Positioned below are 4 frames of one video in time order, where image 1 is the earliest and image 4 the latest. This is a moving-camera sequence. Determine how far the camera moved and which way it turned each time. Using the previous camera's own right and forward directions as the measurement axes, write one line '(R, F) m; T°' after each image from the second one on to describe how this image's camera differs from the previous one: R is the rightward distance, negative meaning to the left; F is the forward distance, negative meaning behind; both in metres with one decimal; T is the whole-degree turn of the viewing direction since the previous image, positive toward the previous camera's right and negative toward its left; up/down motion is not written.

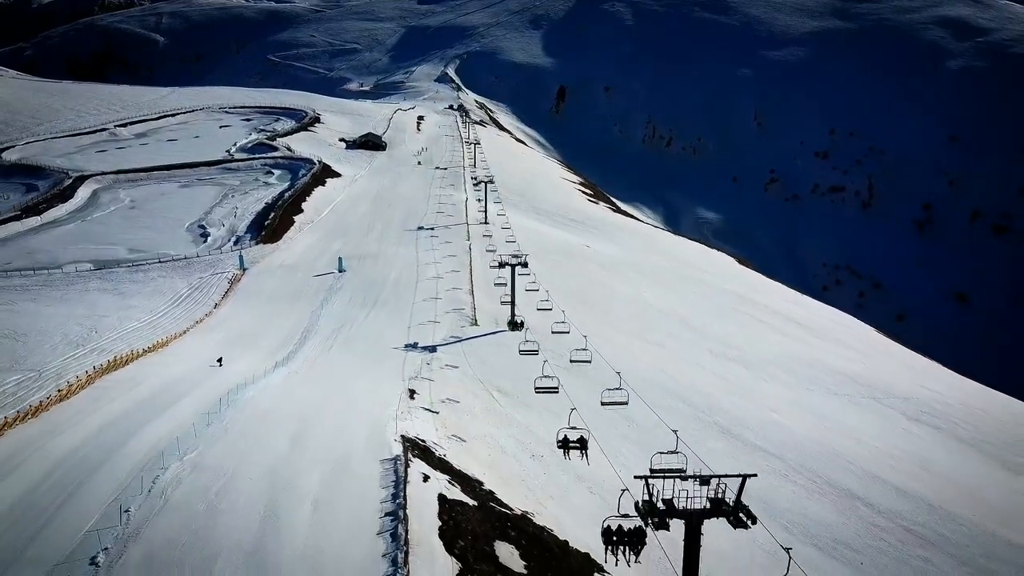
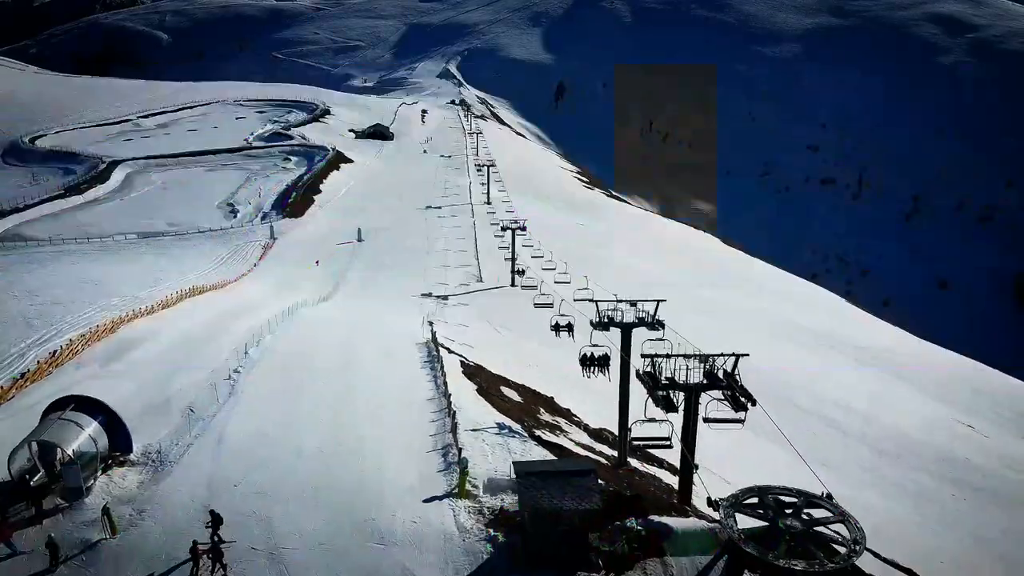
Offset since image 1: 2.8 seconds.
(0.0, -13.6) m; 0°
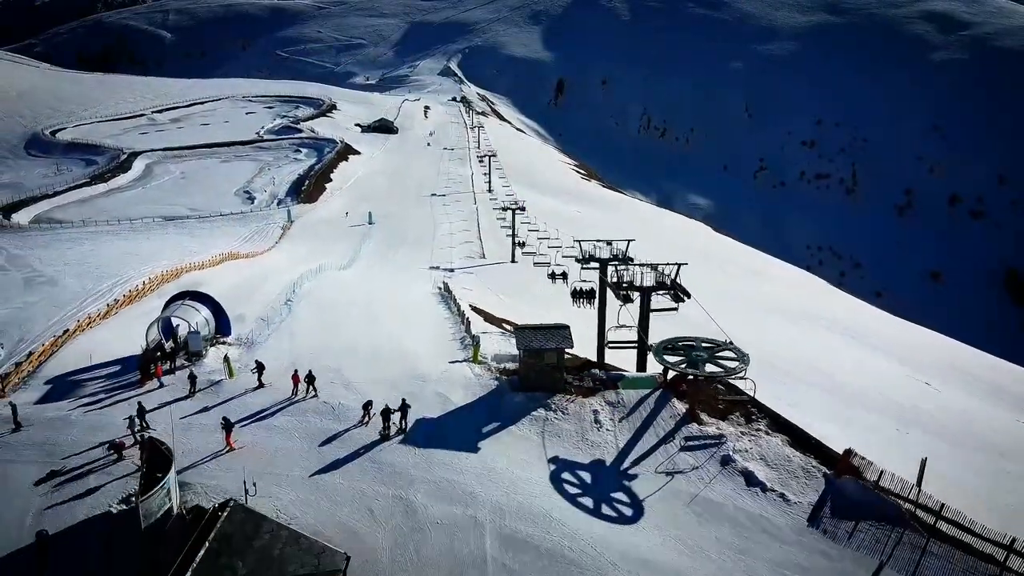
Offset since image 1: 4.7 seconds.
(0.0, -9.2) m; 0°
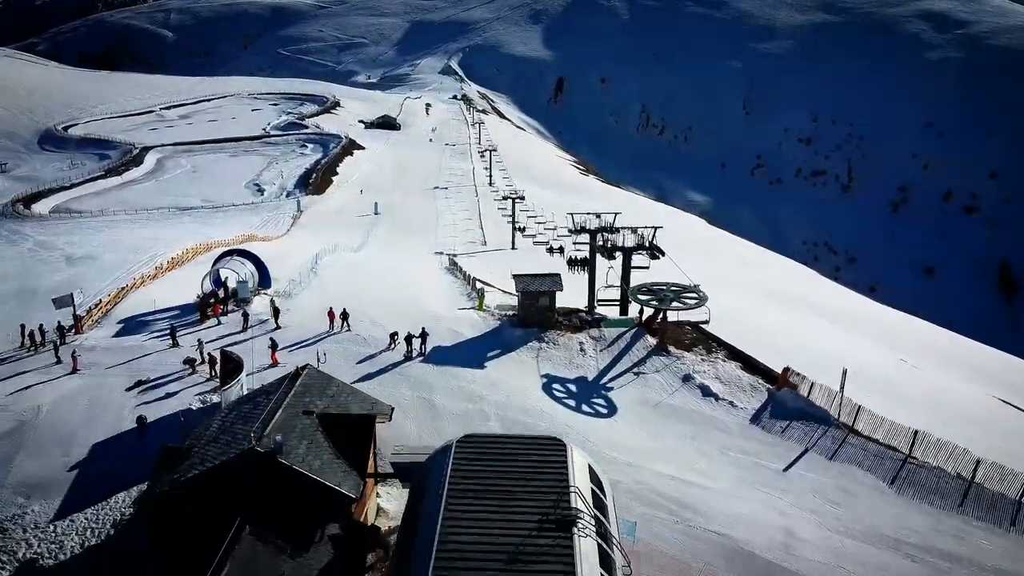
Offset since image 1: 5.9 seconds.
(0.0, -5.9) m; 0°
